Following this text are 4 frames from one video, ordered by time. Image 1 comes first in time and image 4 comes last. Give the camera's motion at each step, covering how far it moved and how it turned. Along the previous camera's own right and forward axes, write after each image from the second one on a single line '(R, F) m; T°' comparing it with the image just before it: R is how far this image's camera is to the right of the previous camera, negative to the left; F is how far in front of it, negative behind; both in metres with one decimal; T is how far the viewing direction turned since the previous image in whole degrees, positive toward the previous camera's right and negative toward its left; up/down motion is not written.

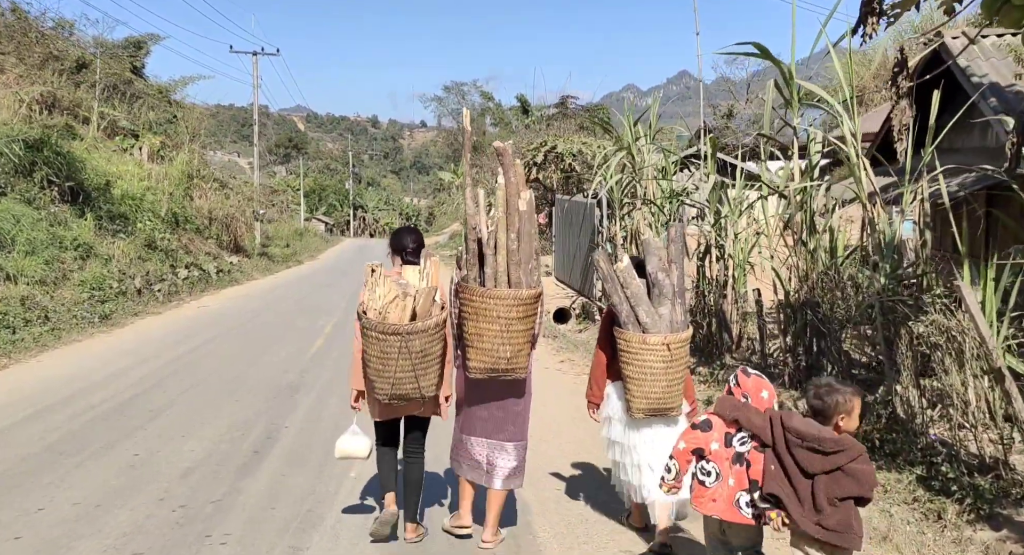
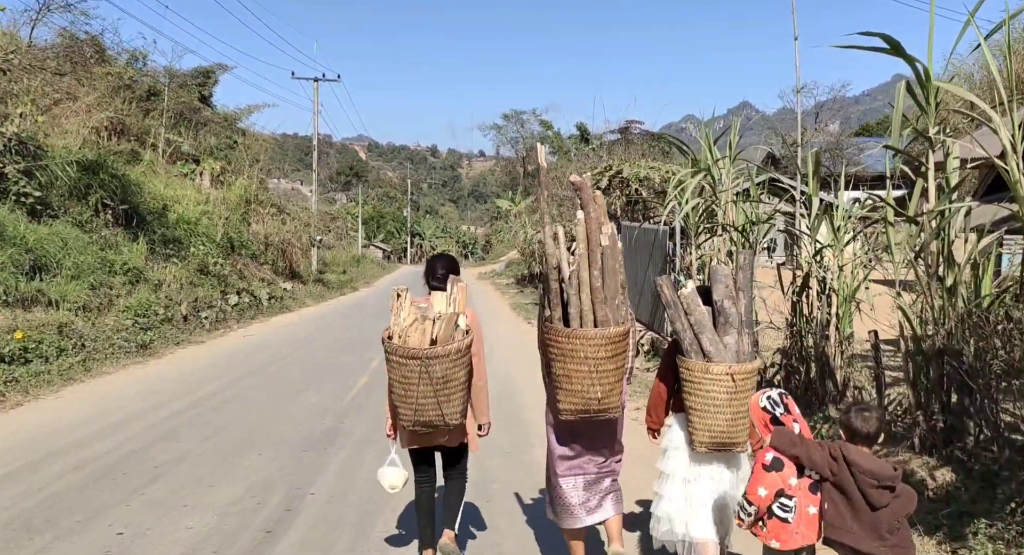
(-0.1, +0.8) m; -4°
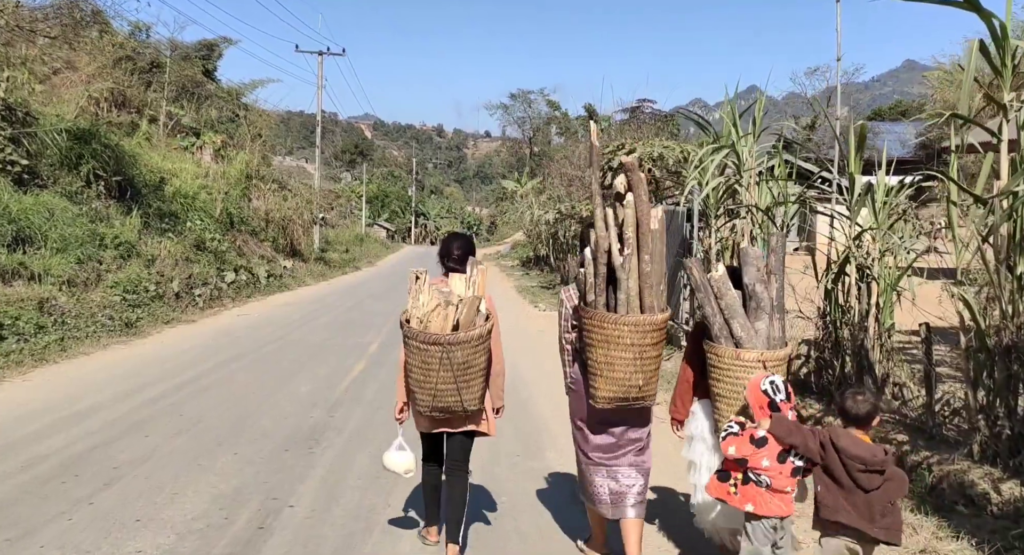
(0.0, +0.5) m; 0°
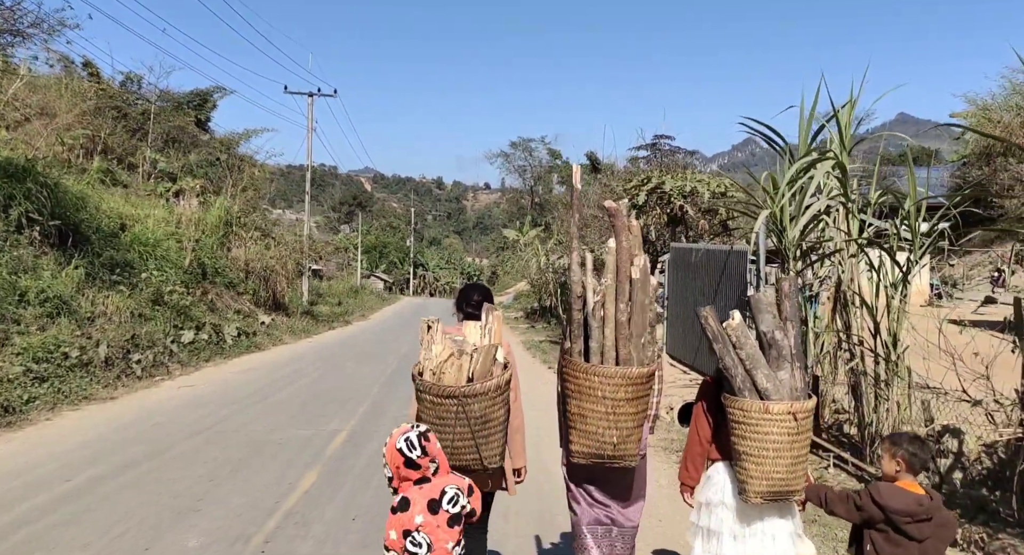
(-0.1, +2.1) m; 0°
